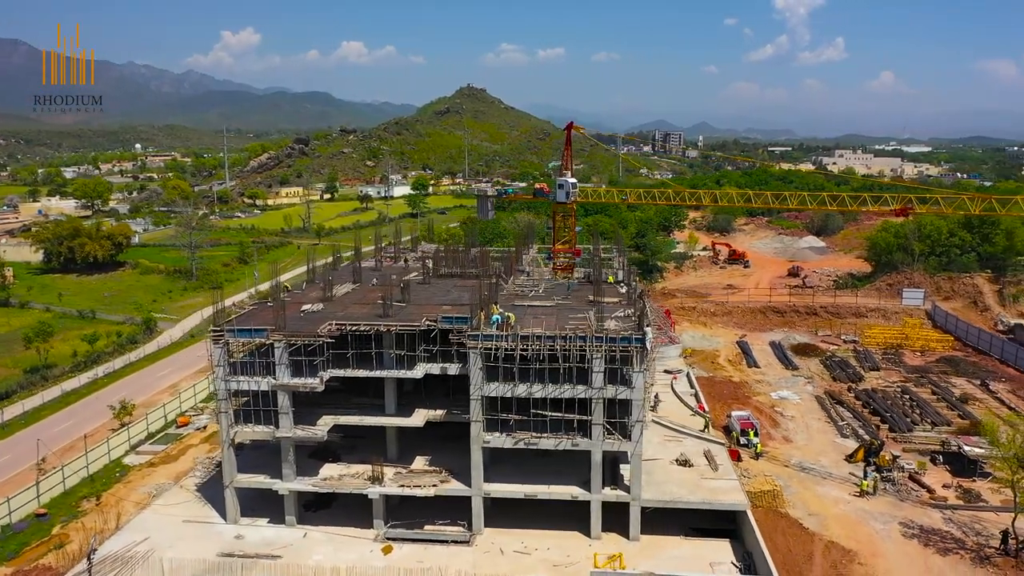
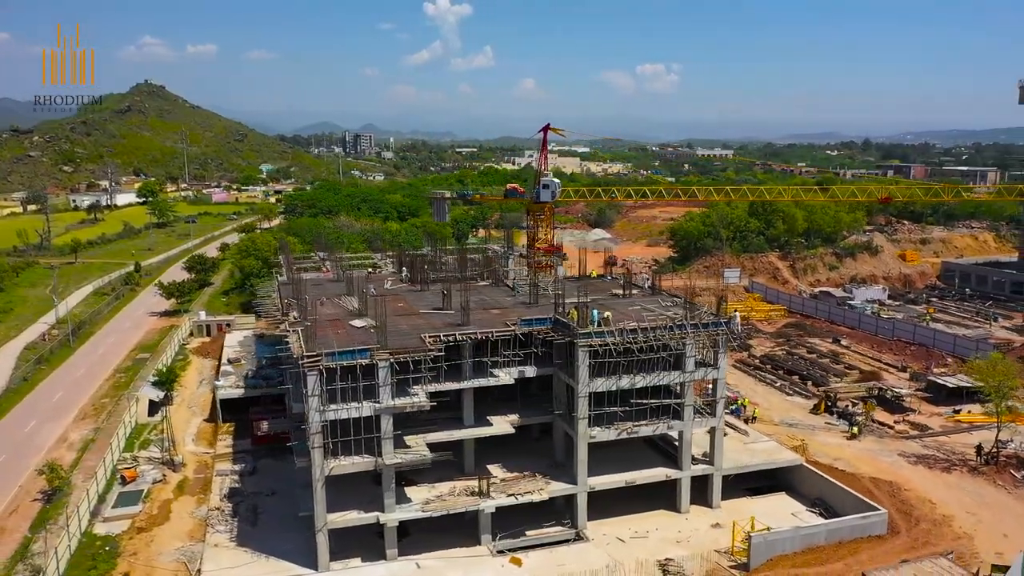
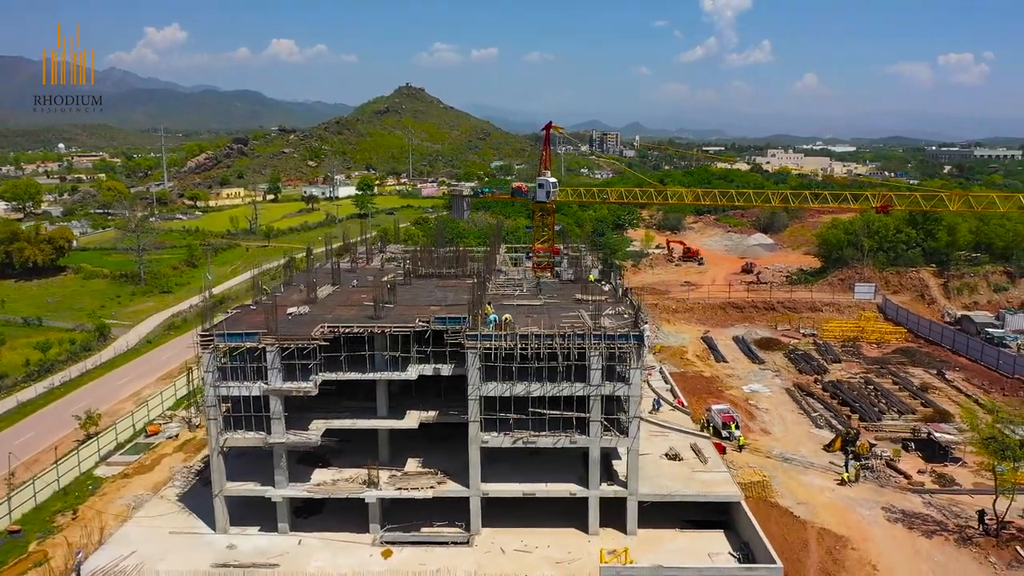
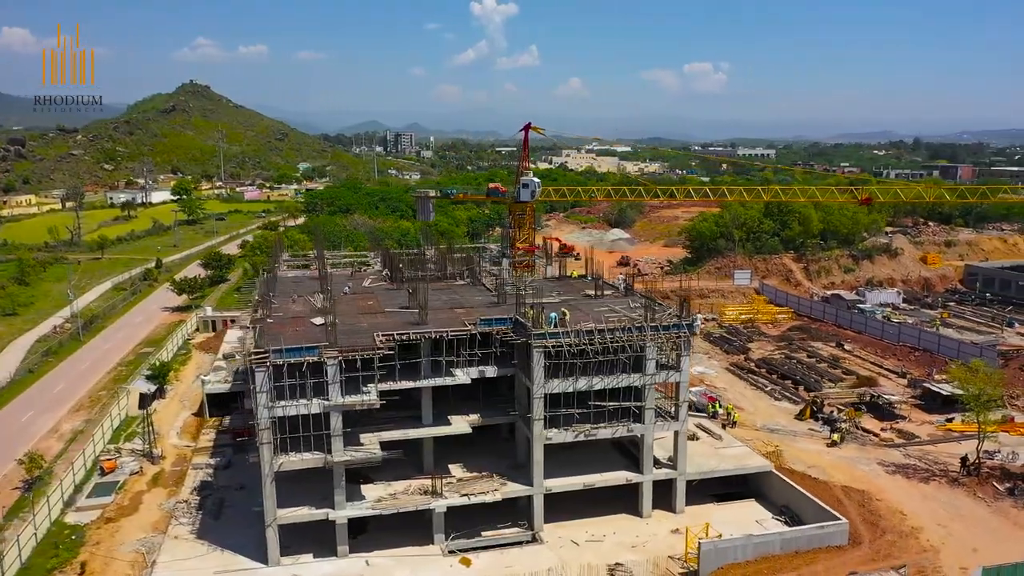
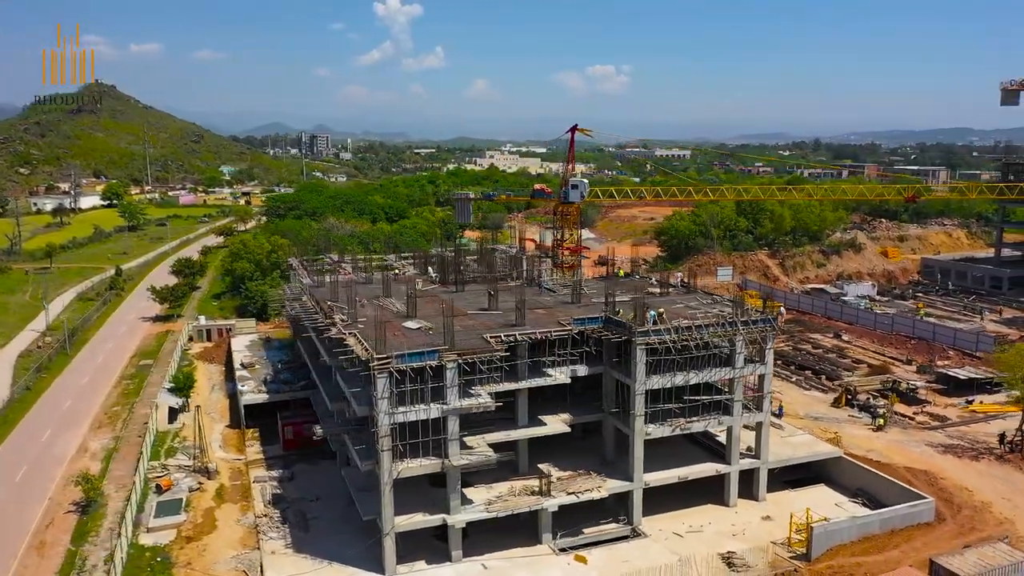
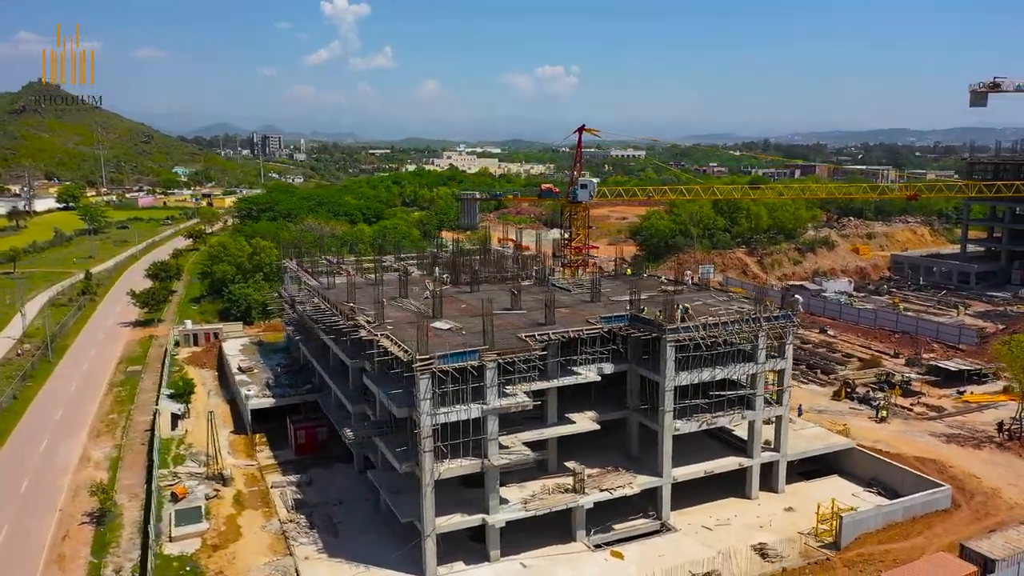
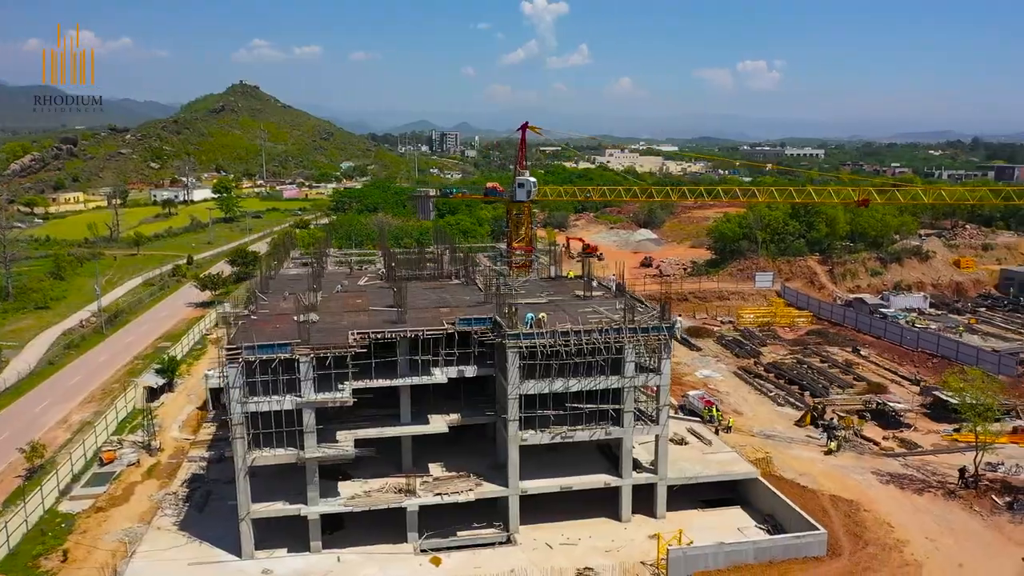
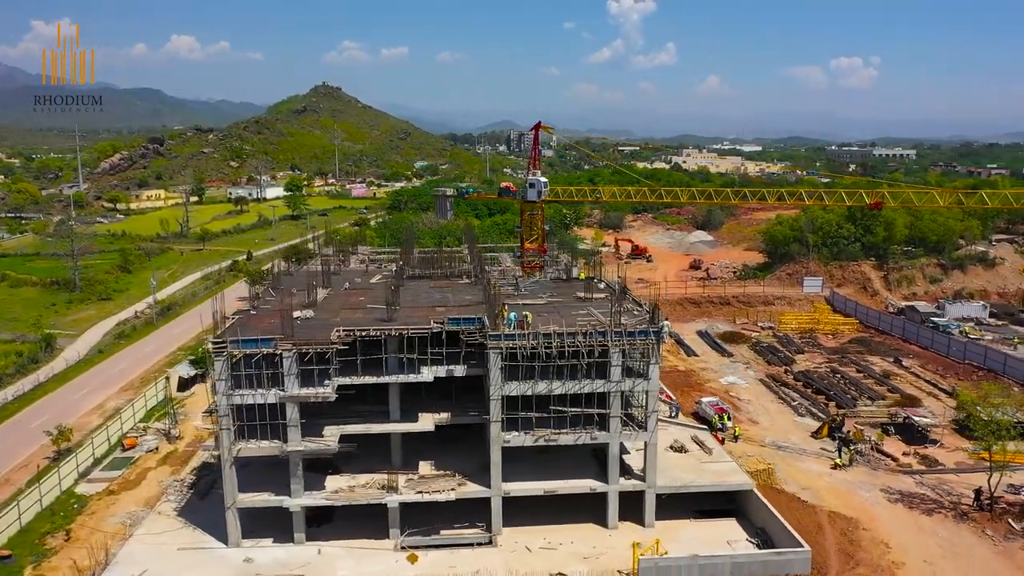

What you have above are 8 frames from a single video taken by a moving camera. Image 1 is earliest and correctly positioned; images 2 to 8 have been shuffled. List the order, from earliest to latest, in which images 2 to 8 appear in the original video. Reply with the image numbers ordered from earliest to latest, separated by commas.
3, 8, 7, 4, 2, 5, 6
